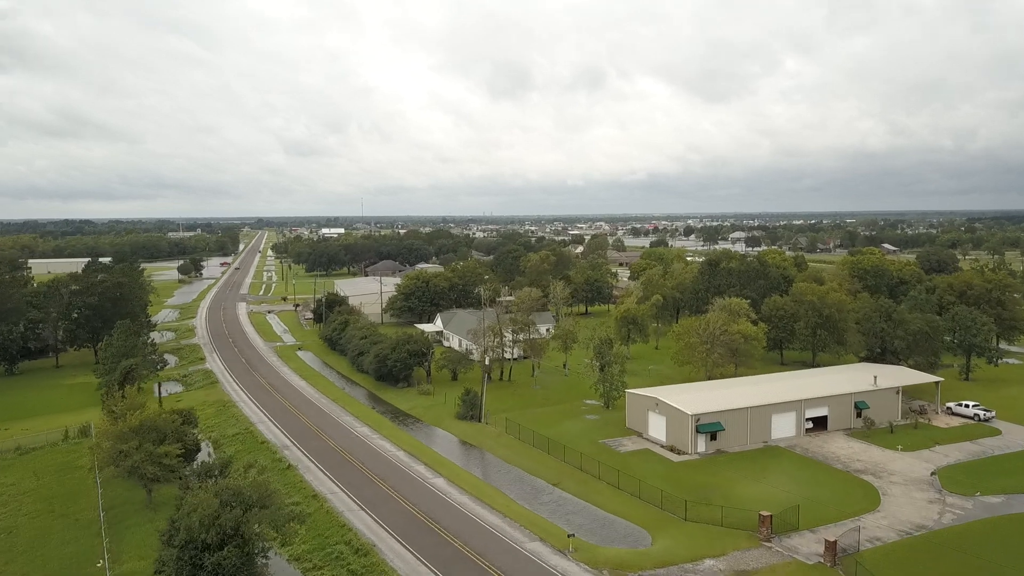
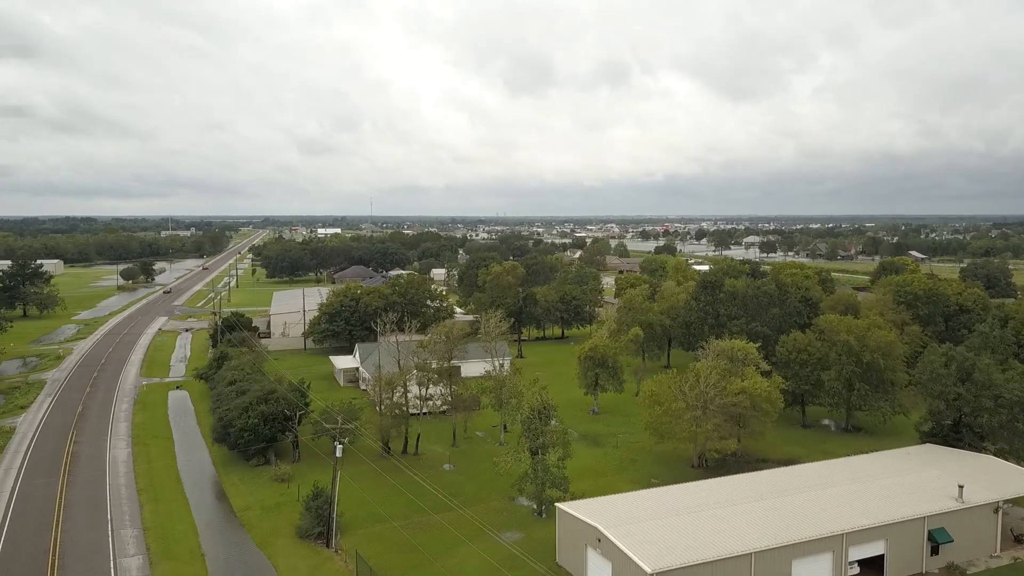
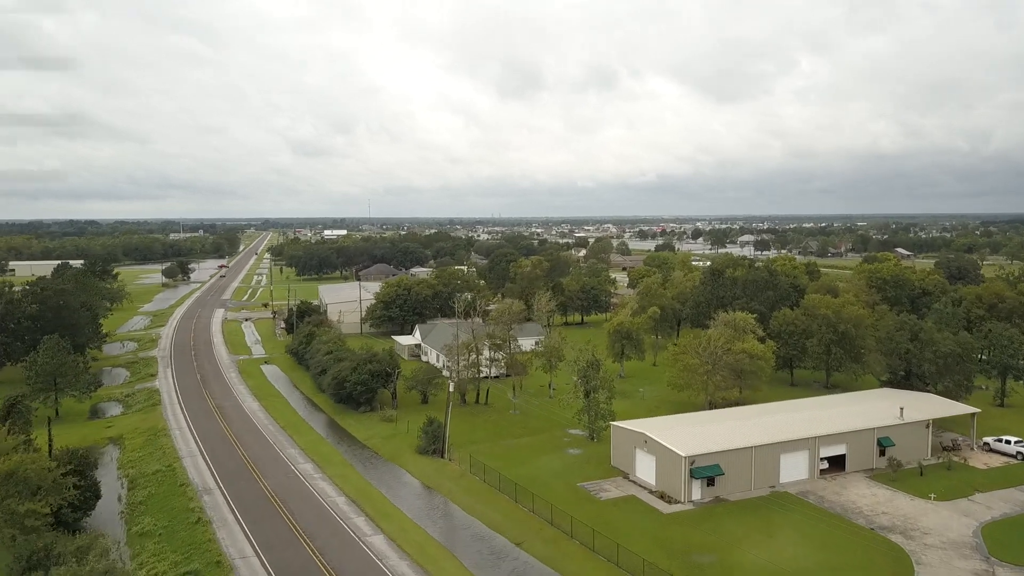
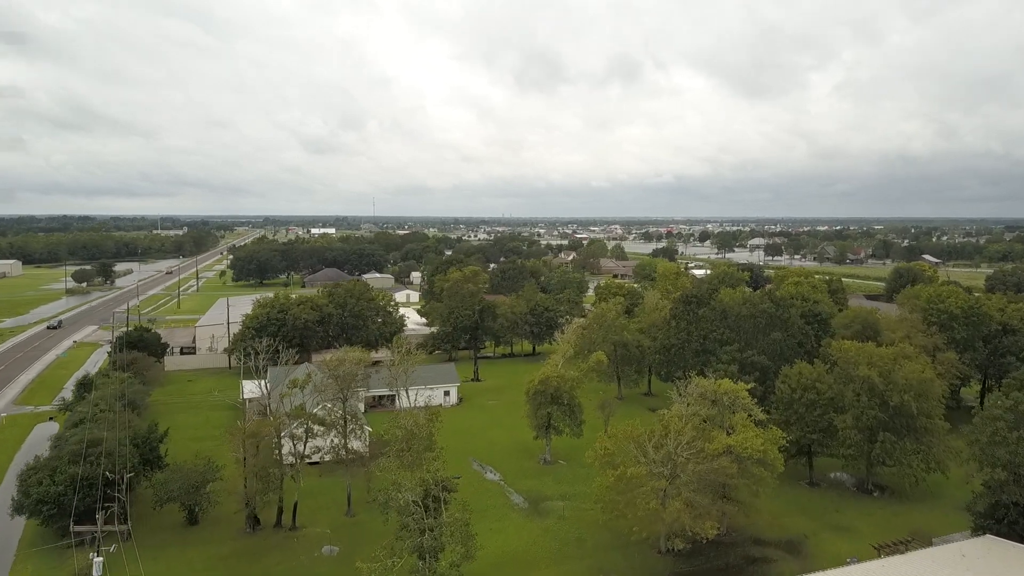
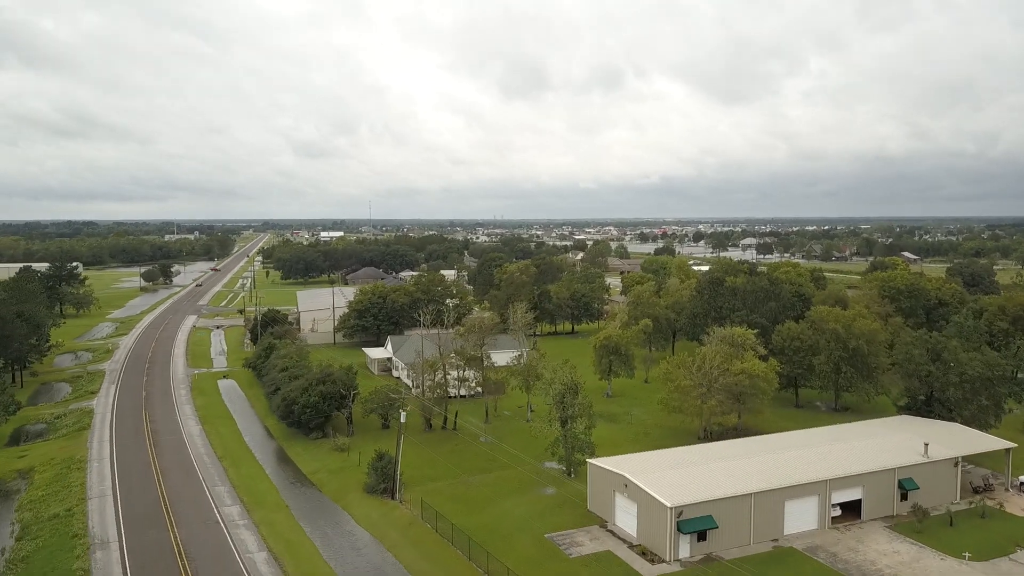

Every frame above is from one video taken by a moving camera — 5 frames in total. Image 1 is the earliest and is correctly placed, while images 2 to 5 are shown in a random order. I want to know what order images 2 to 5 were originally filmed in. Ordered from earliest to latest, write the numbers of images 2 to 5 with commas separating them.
3, 5, 2, 4
